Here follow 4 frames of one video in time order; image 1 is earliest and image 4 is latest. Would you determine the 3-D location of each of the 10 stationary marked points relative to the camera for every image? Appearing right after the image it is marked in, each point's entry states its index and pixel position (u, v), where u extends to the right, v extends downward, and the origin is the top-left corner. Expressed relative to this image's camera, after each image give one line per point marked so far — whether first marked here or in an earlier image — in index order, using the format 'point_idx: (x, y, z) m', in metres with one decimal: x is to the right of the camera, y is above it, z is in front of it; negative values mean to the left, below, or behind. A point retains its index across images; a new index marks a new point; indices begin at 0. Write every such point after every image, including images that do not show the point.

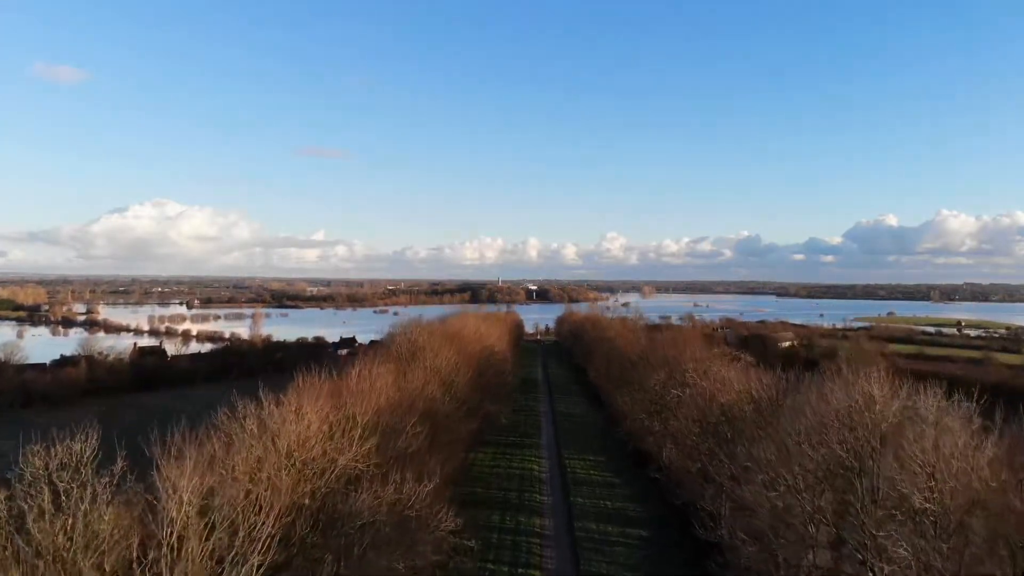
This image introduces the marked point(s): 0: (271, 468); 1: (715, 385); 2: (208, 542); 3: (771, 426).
0: (-3.2, -2.4, +8.3) m
1: (+6.0, -2.9, +18.2) m
2: (-3.3, -2.6, +6.7) m
3: (+5.4, -2.9, +12.9) m
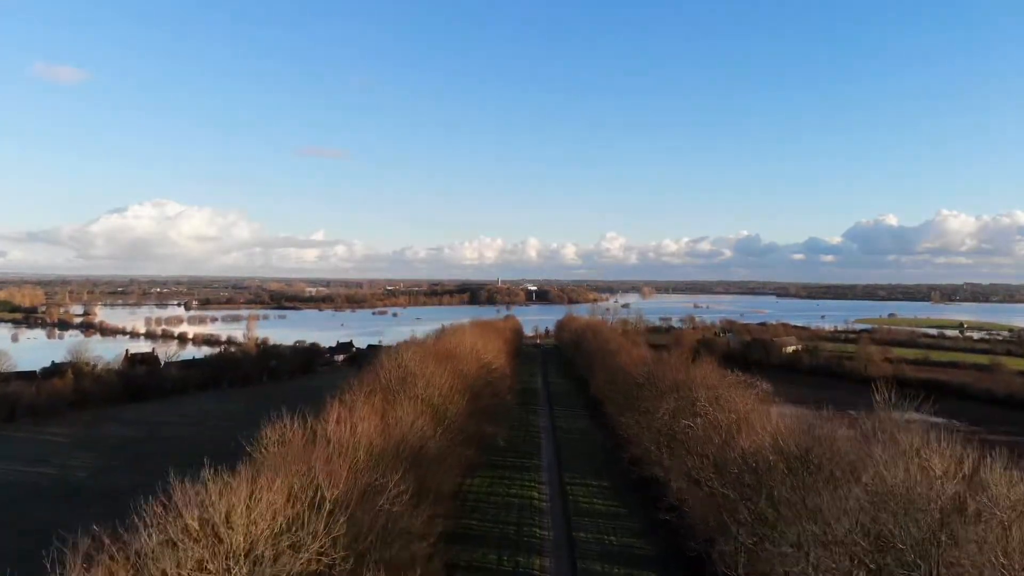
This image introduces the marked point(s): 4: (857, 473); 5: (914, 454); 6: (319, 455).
0: (-3.3, -3.1, +6.7) m
1: (+5.9, -3.6, +16.6) m
2: (-3.3, -3.4, +5.1) m
3: (+5.4, -3.6, +11.4) m
4: (+5.9, -3.0, +10.5) m
5: (+6.8, -2.8, +10.3) m
6: (-3.5, -2.9, +11.3) m
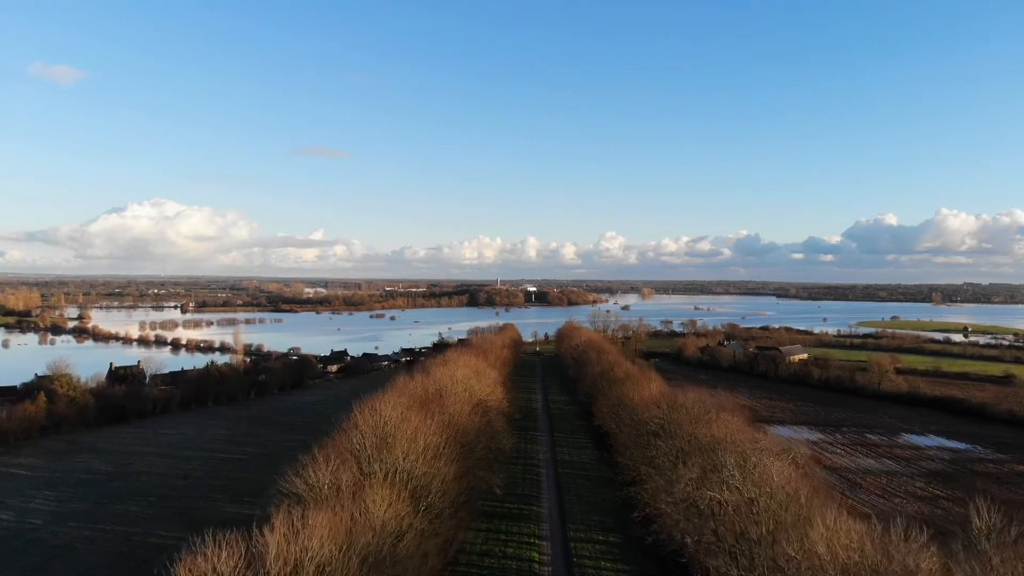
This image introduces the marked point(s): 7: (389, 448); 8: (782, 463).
0: (-3.3, -4.6, +3.7) m
1: (+5.8, -5.0, +13.6) m
2: (-3.4, -4.9, +2.1) m
3: (+5.3, -5.1, +8.4) m
4: (+5.8, -4.4, +7.5) m
5: (+6.7, -4.2, +7.3) m
6: (-3.6, -4.4, +8.3) m
7: (-3.6, -4.6, +17.7) m
8: (+7.8, -4.8, +17.8) m
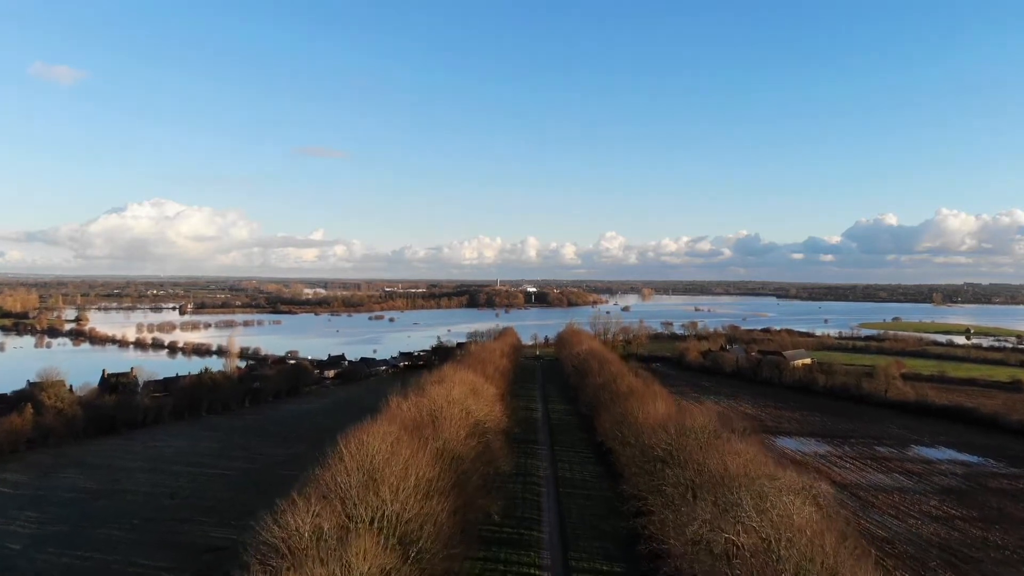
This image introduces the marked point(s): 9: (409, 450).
0: (-3.4, -5.3, +2.4) m
1: (+5.7, -5.7, +12.3) m
2: (-3.5, -5.6, +0.7) m
3: (+5.2, -5.8, +7.0) m
4: (+5.8, -5.1, +6.2) m
5: (+6.6, -4.9, +6.0) m
6: (-3.7, -5.1, +7.0) m
7: (-3.6, -5.3, +16.3) m
8: (+7.7, -5.4, +16.5) m
9: (-3.2, -5.2, +19.3) m
